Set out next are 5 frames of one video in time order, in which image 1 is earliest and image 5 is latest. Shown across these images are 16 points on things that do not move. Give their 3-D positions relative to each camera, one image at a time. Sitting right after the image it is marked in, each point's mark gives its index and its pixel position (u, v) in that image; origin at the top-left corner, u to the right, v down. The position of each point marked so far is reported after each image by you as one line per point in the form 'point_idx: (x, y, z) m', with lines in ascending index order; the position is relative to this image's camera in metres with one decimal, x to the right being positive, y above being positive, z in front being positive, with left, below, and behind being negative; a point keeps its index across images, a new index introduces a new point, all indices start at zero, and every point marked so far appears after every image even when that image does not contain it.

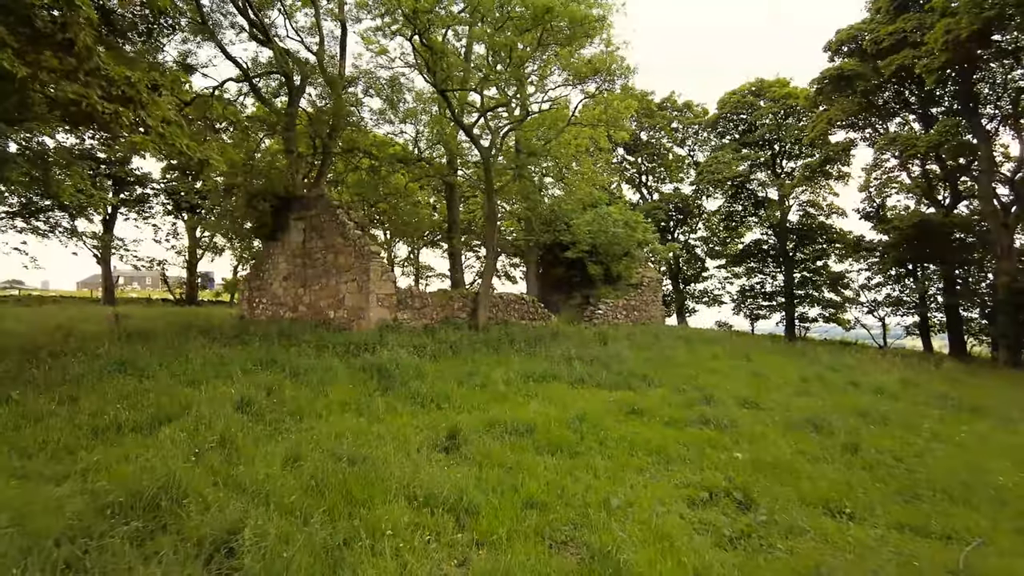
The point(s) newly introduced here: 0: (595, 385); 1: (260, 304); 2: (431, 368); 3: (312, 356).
0: (+0.9, -1.1, +7.4) m
1: (-5.2, -0.3, +13.6) m
2: (-0.9, -0.9, +7.4) m
3: (-2.4, -0.8, +8.0) m
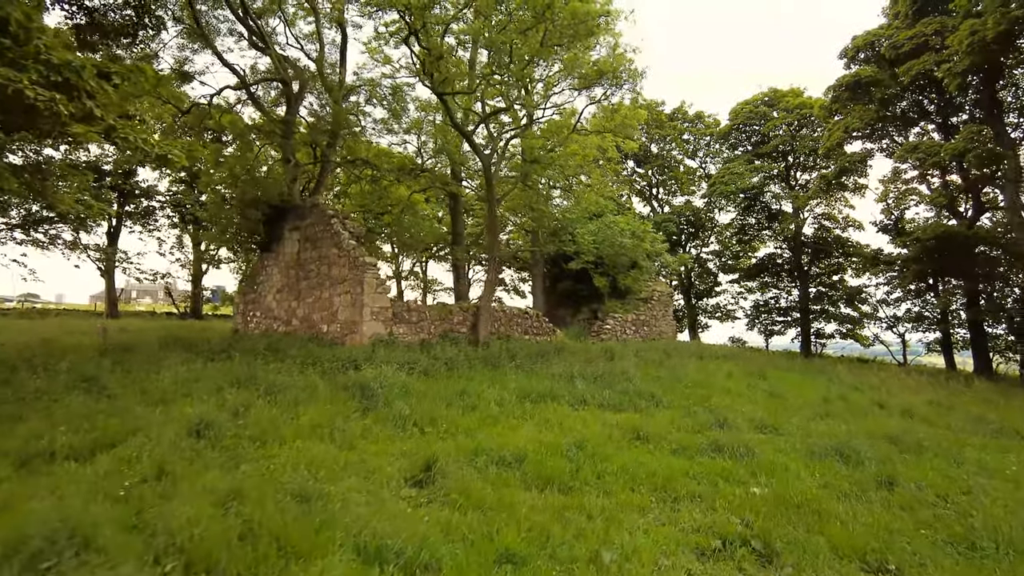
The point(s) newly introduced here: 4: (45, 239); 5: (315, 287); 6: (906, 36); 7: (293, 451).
0: (+0.9, -1.2, +6.8) m
1: (-5.1, -0.6, +13.1) m
2: (-1.0, -1.0, +6.9) m
3: (-2.5, -1.0, +7.4) m
4: (-14.0, +1.5, +19.9) m
5: (-3.4, 0.0, +11.5) m
6: (+9.2, +5.9, +15.3) m
7: (-1.5, -1.1, +4.5) m
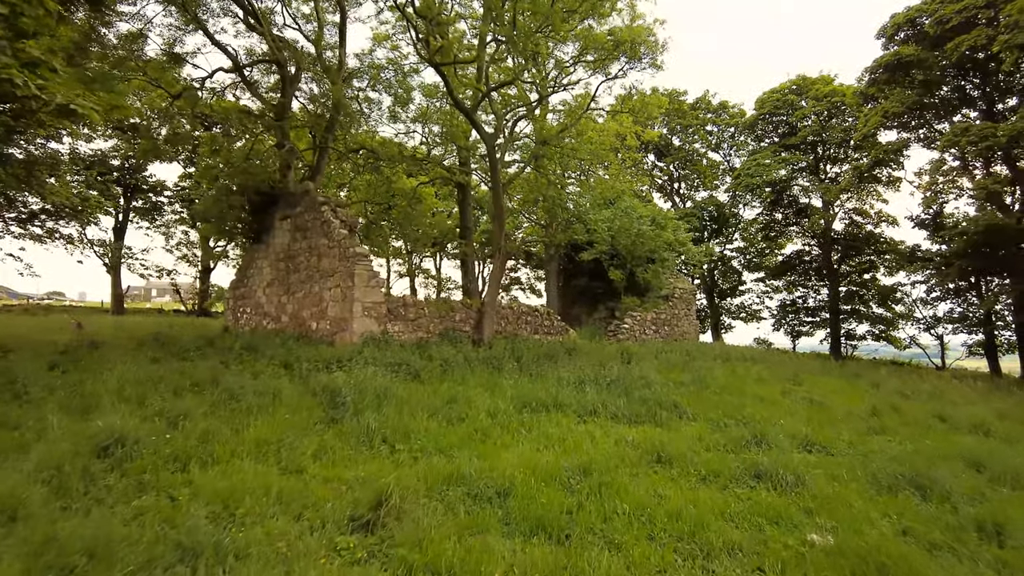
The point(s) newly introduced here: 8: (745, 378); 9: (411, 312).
0: (+0.8, -1.1, +5.8) m
1: (-5.0, -0.5, +12.3) m
2: (-1.0, -0.9, +5.9) m
3: (-2.5, -0.9, +6.5) m
4: (-13.7, +1.6, +19.3) m
5: (-3.3, +0.1, +10.6) m
6: (+9.4, +5.9, +14.1) m
7: (-1.6, -1.0, +3.5) m
8: (+3.4, -1.3, +9.7) m
9: (-1.6, -0.4, +10.3) m
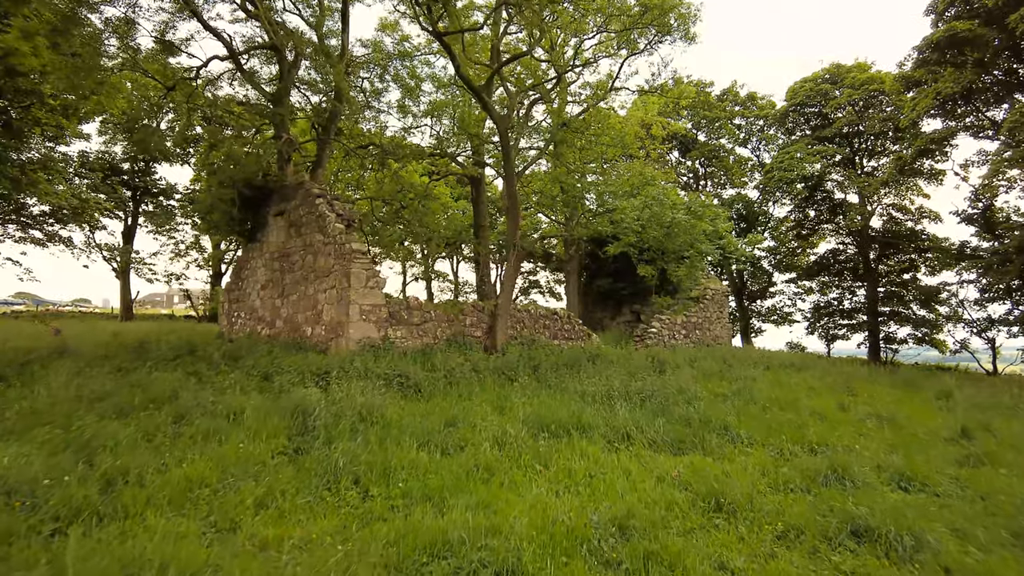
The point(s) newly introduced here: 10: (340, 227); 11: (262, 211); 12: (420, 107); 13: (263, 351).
0: (+0.9, -1.1, +4.7) m
1: (-4.7, -0.5, +11.4) m
2: (-0.9, -0.9, +4.8) m
3: (-2.3, -0.9, +5.5) m
4: (-13.2, +1.4, +18.6) m
5: (-3.1, +0.1, +9.6) m
6: (+9.7, +5.9, +12.7) m
7: (-1.5, -1.0, +2.5) m
8: (+3.6, -1.3, +8.5) m
9: (-1.4, -0.4, +9.3) m
10: (-2.3, +0.8, +8.7) m
11: (-4.2, +1.3, +11.0) m
12: (-2.1, +4.2, +15.1) m
13: (-3.1, -0.8, +8.3) m
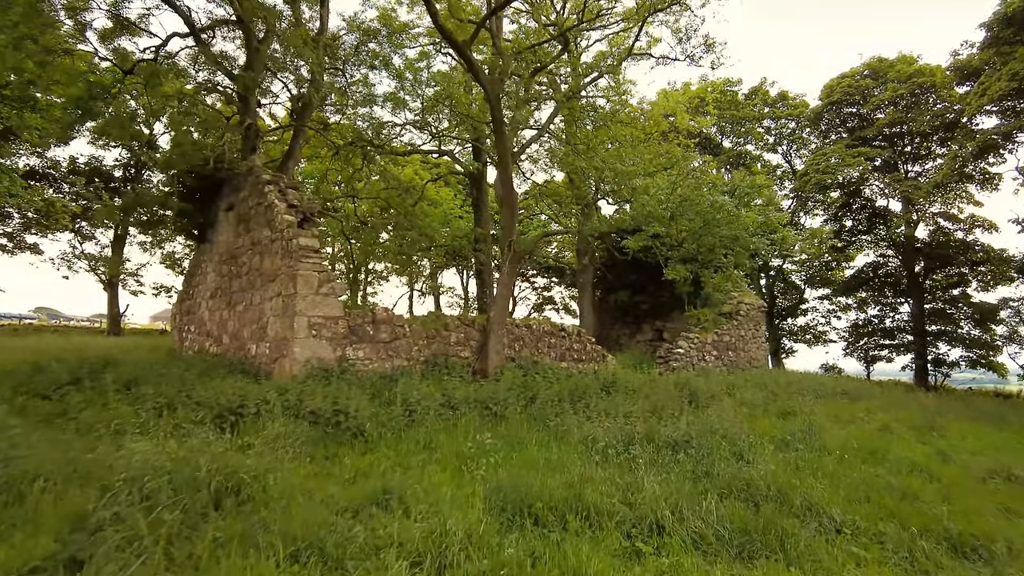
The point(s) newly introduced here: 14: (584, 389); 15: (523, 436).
0: (+0.7, -1.1, +2.8) m
1: (-4.7, -0.7, +9.7) m
2: (-1.1, -0.9, +3.0) m
3: (-2.5, -0.8, +3.7) m
4: (-13.0, +1.1, +17.2) m
5: (-3.2, 0.0, +7.8) m
6: (+9.8, +5.7, +10.8) m
7: (-1.8, -0.9, +0.7) m
8: (+3.6, -1.4, +6.6) m
9: (-1.4, -0.5, +7.5) m
10: (-2.3, +0.7, +7.0) m
11: (-4.2, +1.2, +9.3) m
12: (-2.0, +3.9, +13.4) m
13: (-3.2, -0.8, +6.5) m
14: (+0.7, -1.0, +6.9) m
15: (+0.1, -1.0, +4.5) m
